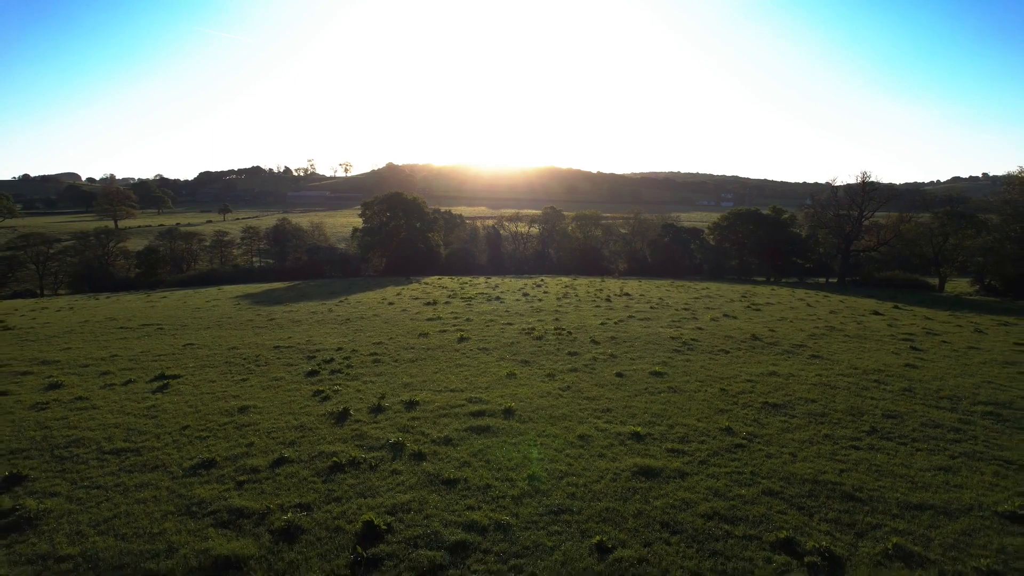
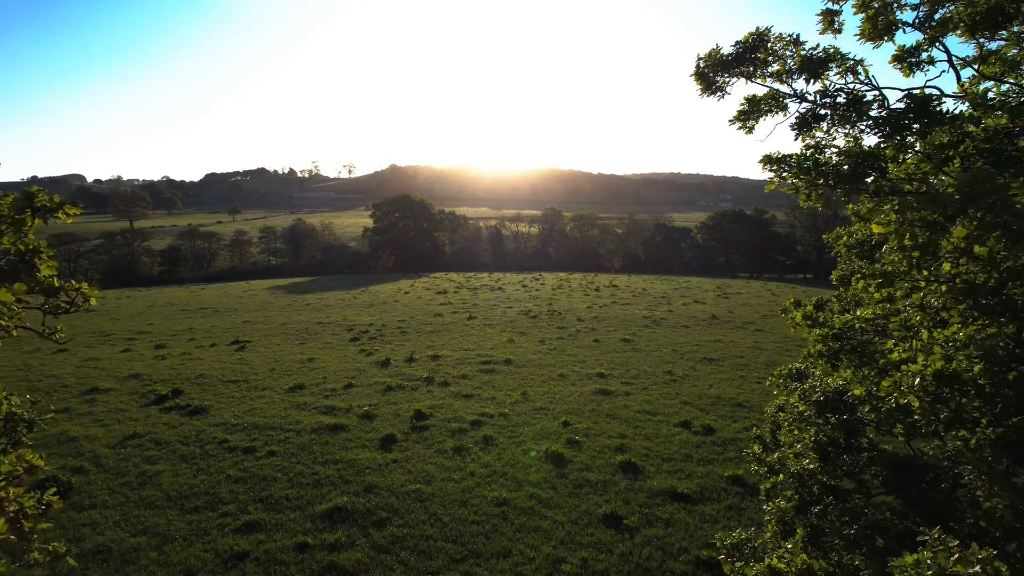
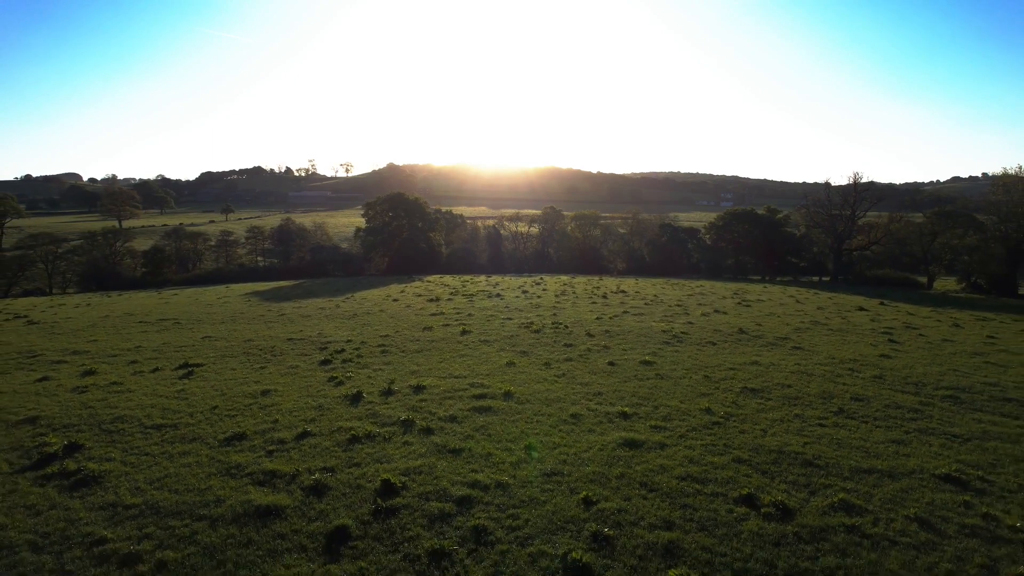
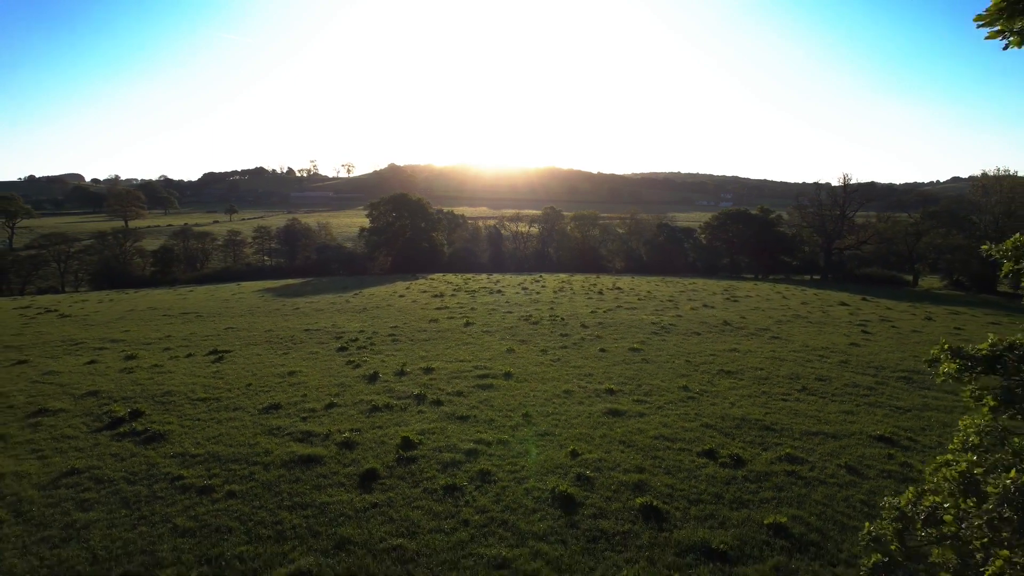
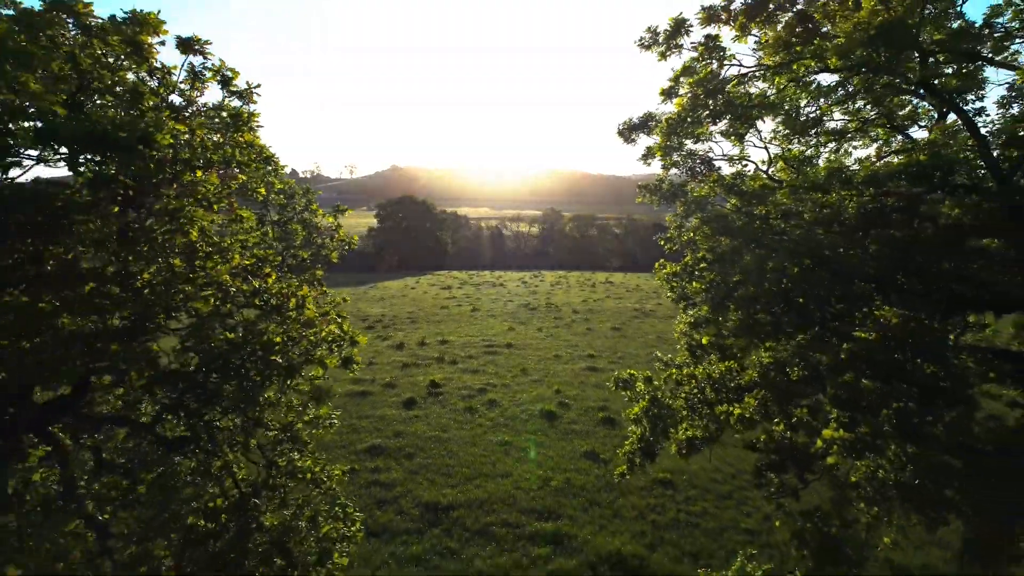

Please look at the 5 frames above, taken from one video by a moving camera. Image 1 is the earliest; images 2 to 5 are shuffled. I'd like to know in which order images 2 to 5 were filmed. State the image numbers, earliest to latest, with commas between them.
3, 4, 2, 5
